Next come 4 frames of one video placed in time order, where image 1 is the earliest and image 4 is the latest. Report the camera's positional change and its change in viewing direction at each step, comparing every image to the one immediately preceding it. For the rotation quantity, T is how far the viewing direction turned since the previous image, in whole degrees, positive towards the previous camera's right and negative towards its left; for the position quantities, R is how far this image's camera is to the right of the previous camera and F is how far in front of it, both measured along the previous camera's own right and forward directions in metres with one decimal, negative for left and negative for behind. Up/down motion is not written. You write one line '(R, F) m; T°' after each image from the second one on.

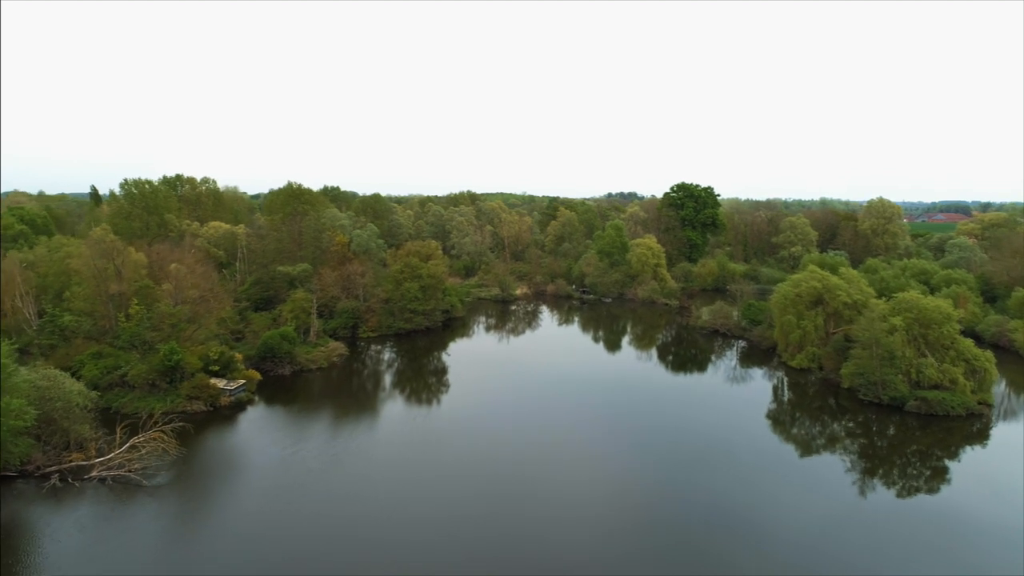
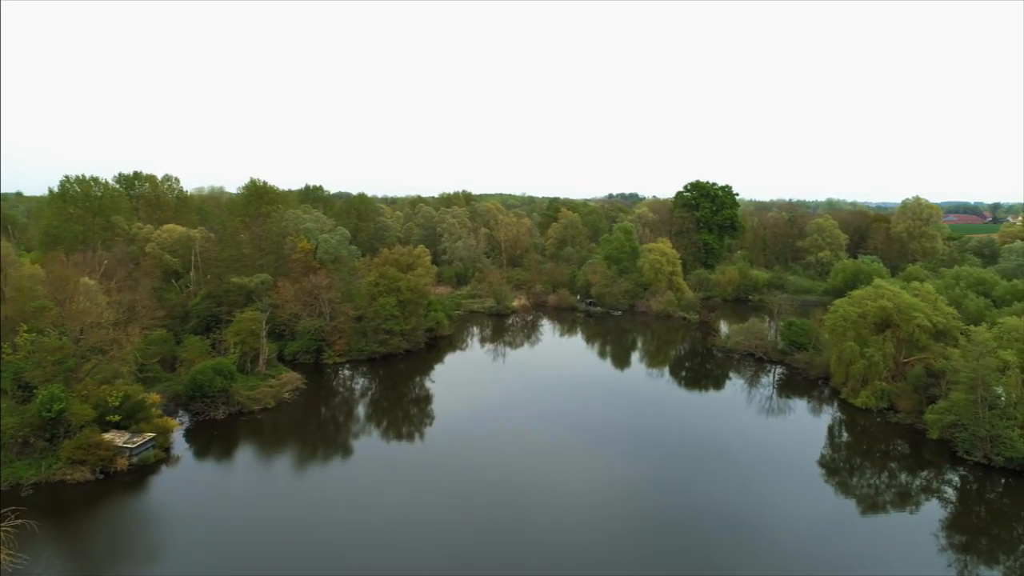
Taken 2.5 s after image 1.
(+0.2, +5.9) m; 0°
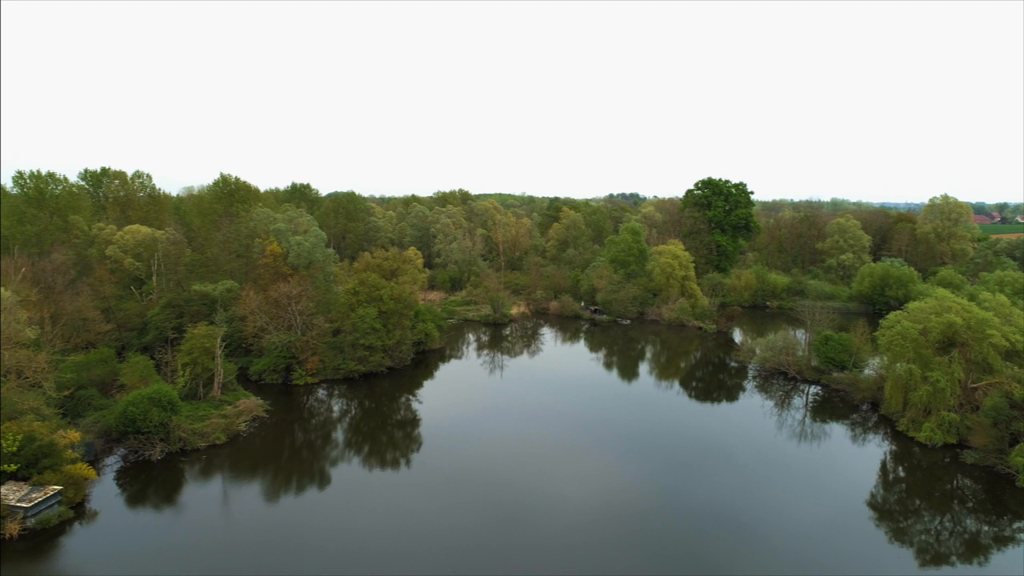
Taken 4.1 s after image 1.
(+0.1, +3.8) m; 0°
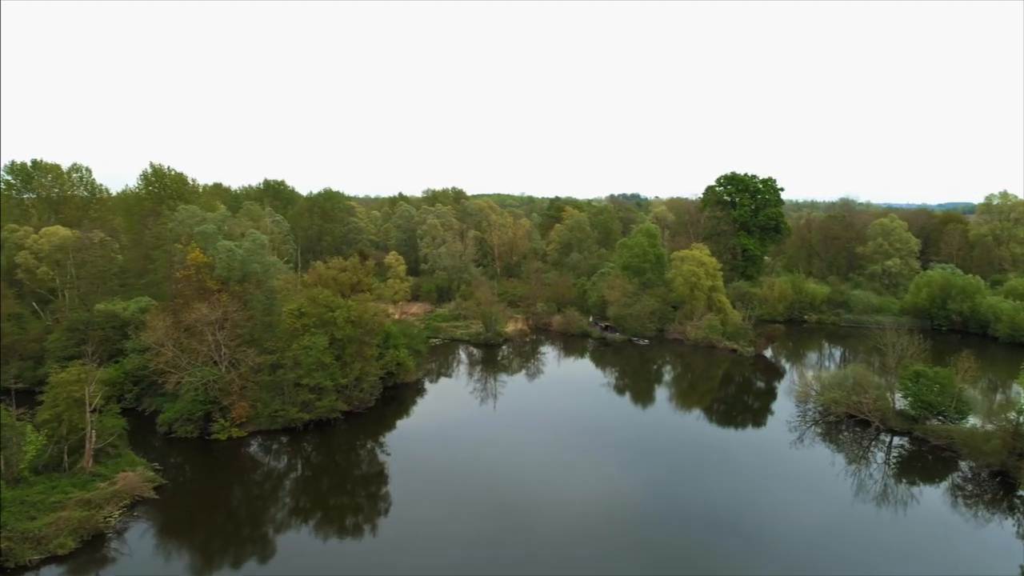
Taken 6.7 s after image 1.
(+0.2, +6.5) m; 0°
